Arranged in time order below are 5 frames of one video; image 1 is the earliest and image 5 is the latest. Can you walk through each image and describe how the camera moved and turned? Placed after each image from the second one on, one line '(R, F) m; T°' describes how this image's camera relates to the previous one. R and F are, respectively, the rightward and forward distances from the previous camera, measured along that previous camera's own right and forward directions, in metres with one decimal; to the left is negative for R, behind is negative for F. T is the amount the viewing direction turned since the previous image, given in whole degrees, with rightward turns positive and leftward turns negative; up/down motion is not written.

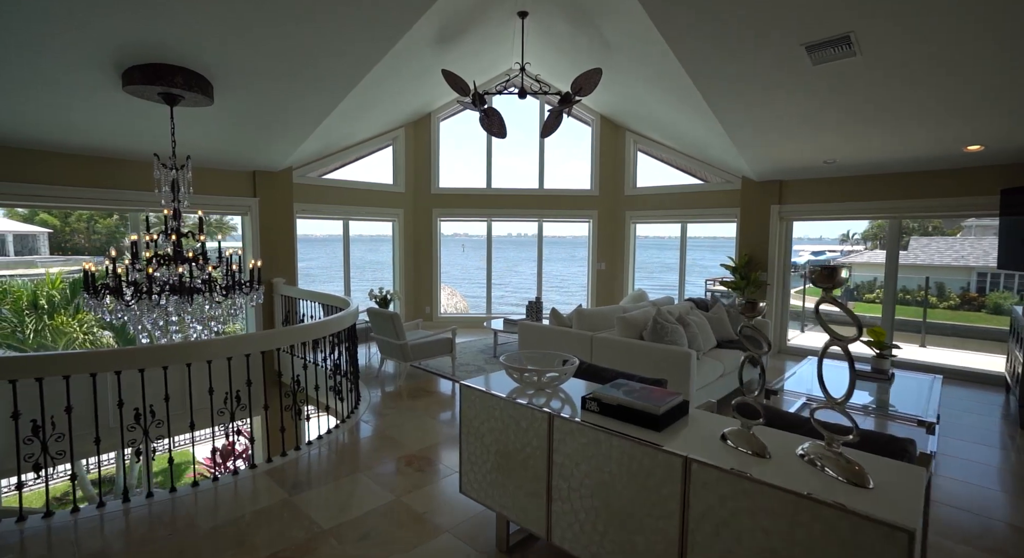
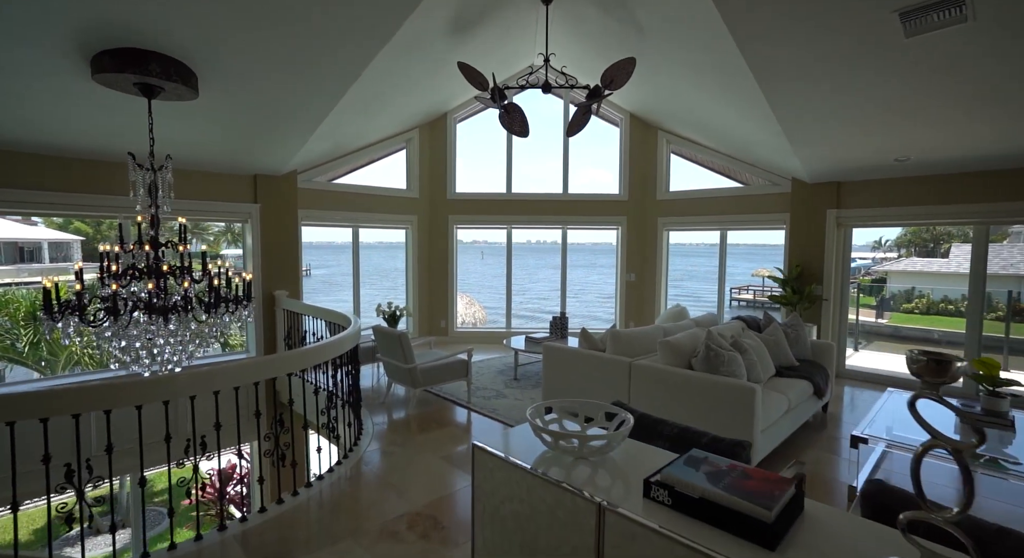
(0.0, +0.6) m; -2°
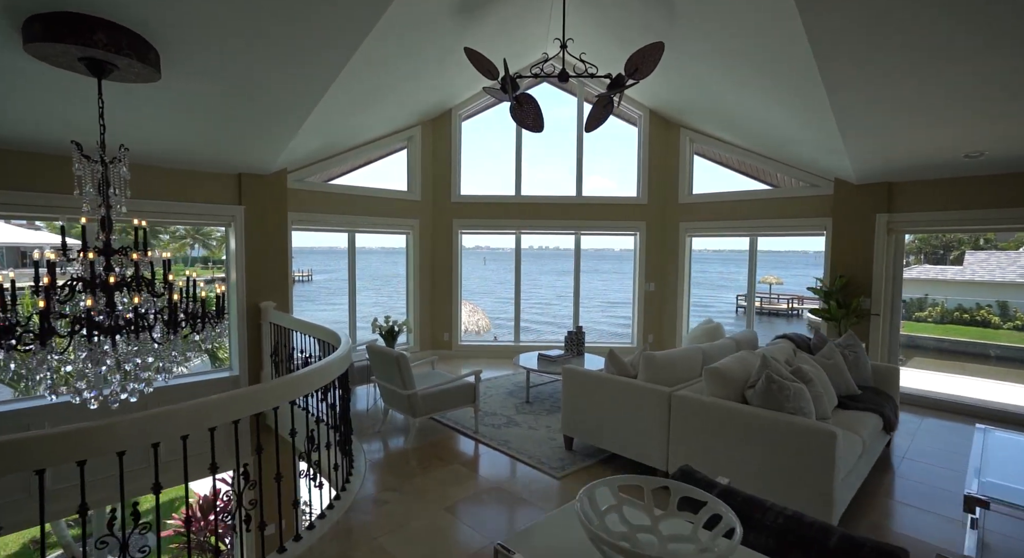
(-0.1, +0.6) m; 0°
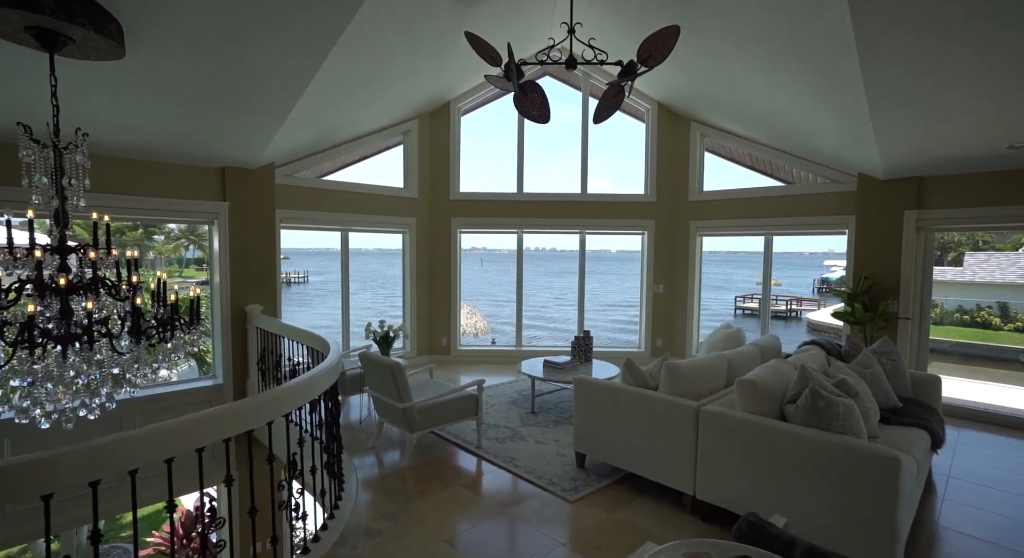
(-0.1, +0.3) m; 0°
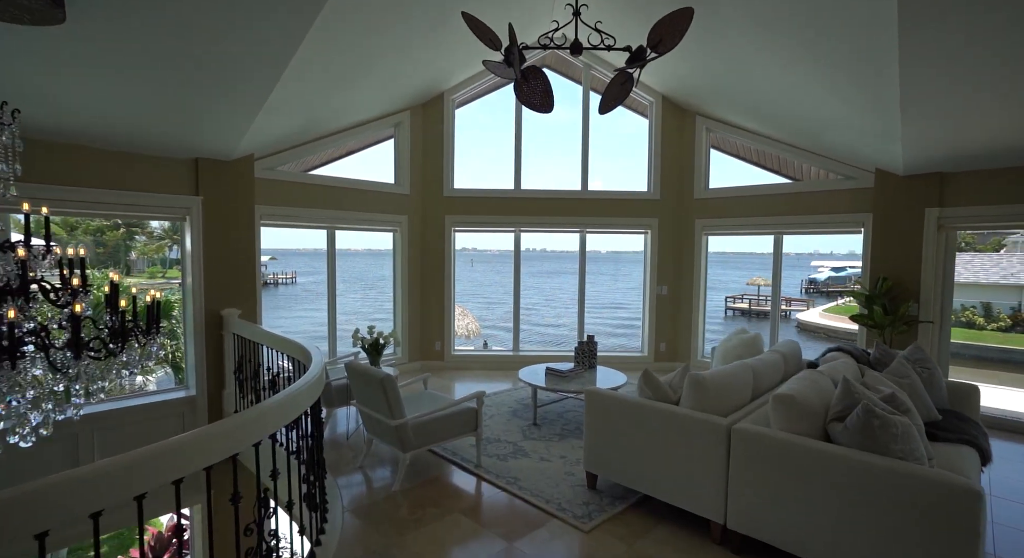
(-0.1, +0.3) m; +1°
